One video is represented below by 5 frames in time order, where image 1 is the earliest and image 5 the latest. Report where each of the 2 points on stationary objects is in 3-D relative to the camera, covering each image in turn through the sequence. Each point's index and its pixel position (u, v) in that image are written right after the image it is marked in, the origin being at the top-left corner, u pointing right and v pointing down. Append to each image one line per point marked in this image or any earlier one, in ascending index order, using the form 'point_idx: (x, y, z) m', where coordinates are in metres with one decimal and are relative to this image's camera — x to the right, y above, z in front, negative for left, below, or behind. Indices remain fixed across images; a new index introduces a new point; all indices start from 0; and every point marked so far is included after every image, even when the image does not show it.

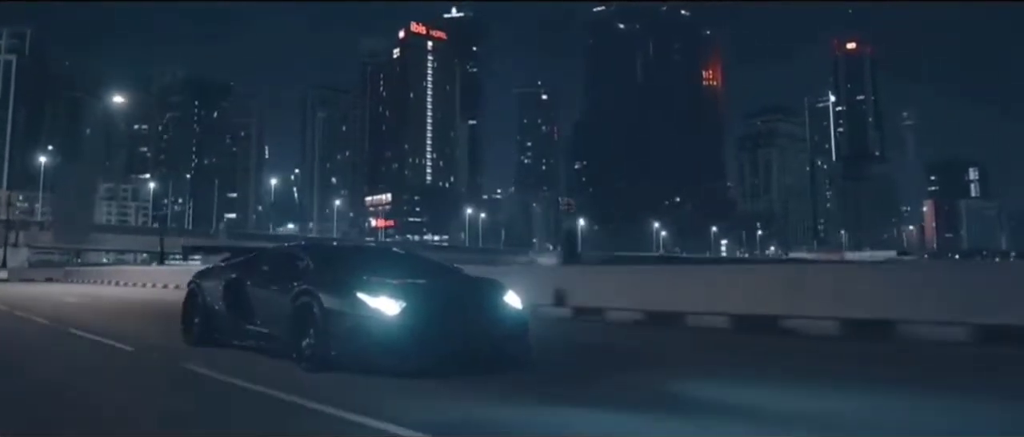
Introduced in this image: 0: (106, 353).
0: (-4.4, -1.4, +10.1) m
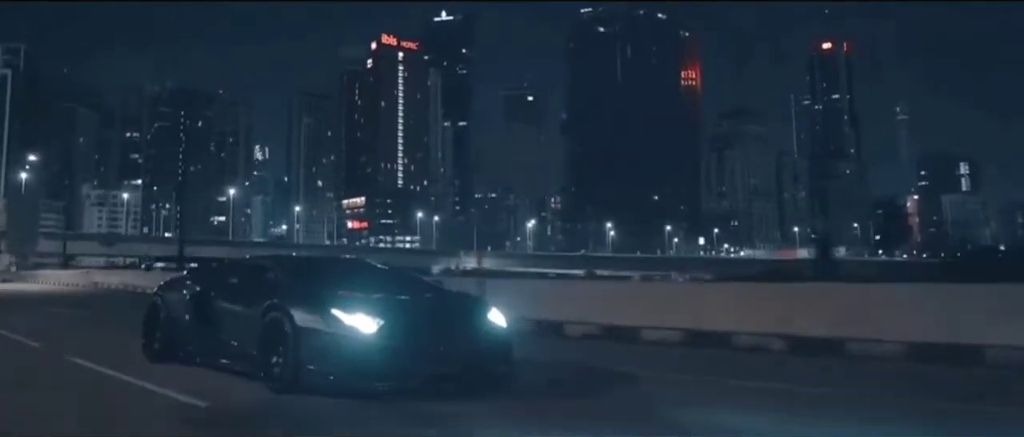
0: (-4.5, -1.5, +9.5) m
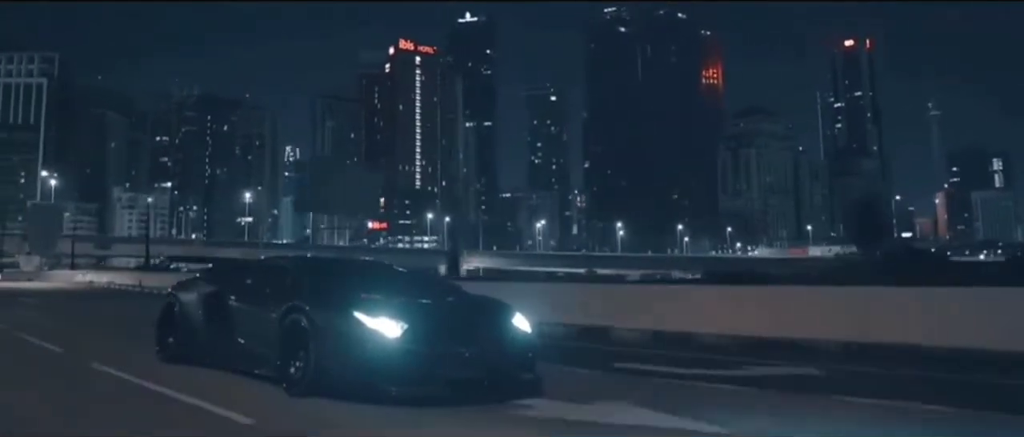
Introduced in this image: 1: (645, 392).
0: (-4.3, -1.5, +9.4) m
1: (+1.2, -1.6, +8.7) m
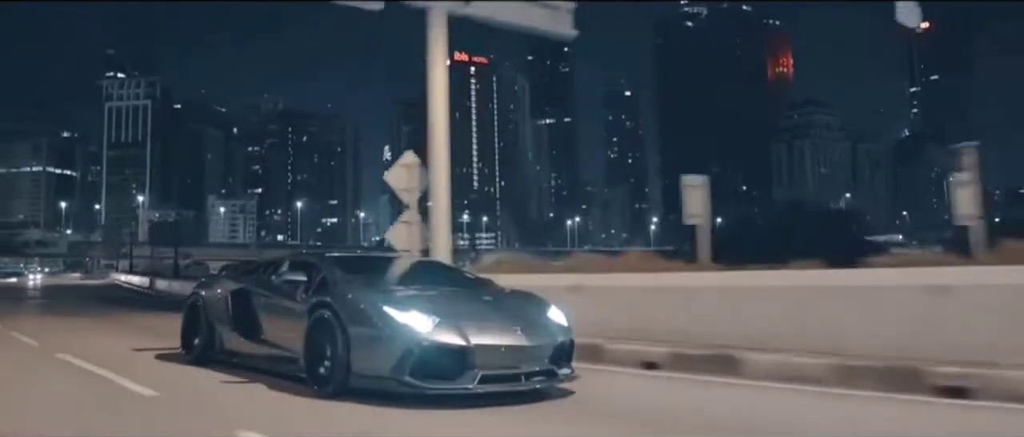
0: (-3.9, -1.5, +9.5) m
1: (+1.6, -1.5, +8.5) m
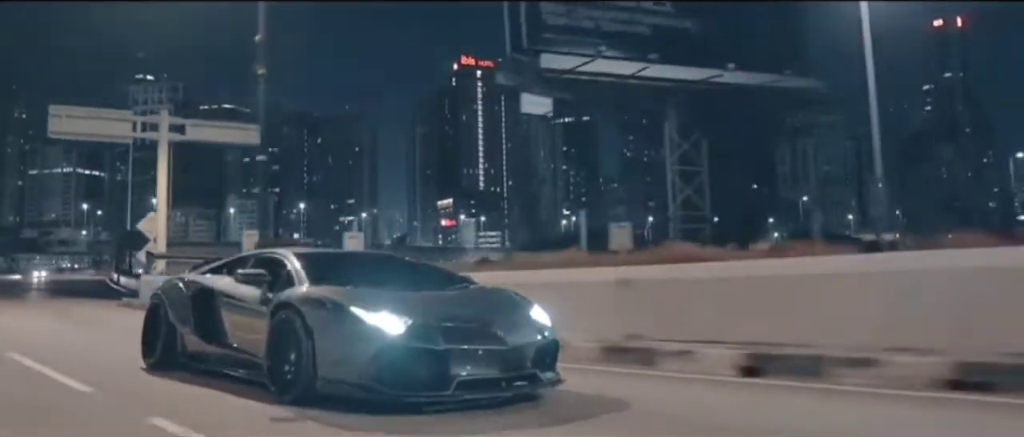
0: (-4.0, -1.5, +9.0) m
1: (+1.5, -1.4, +7.8) m
